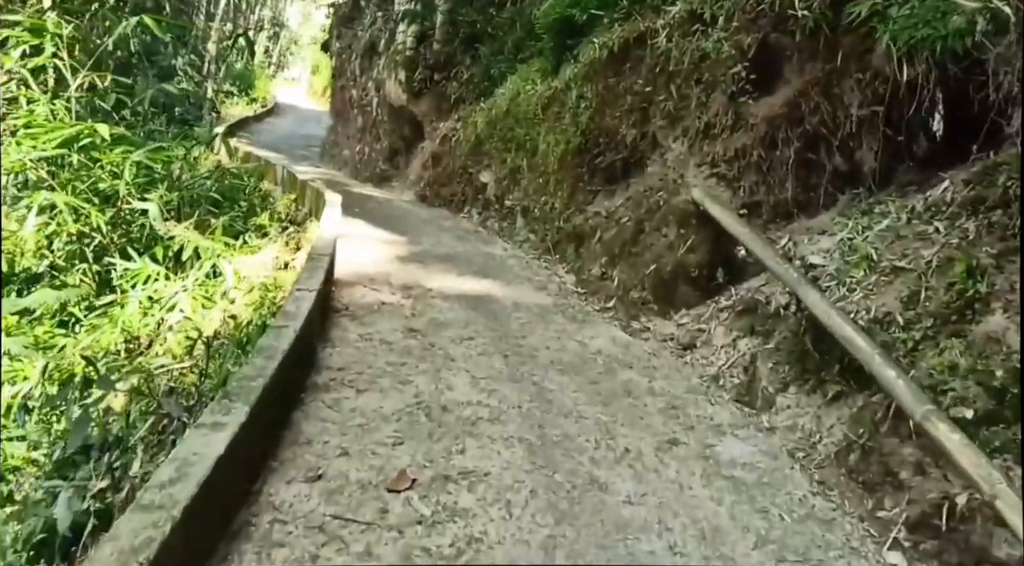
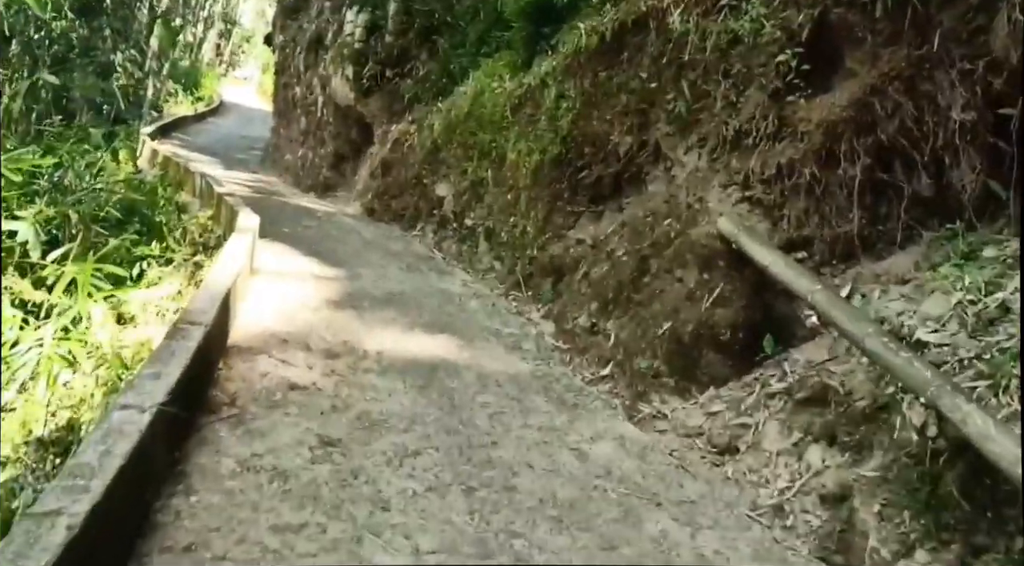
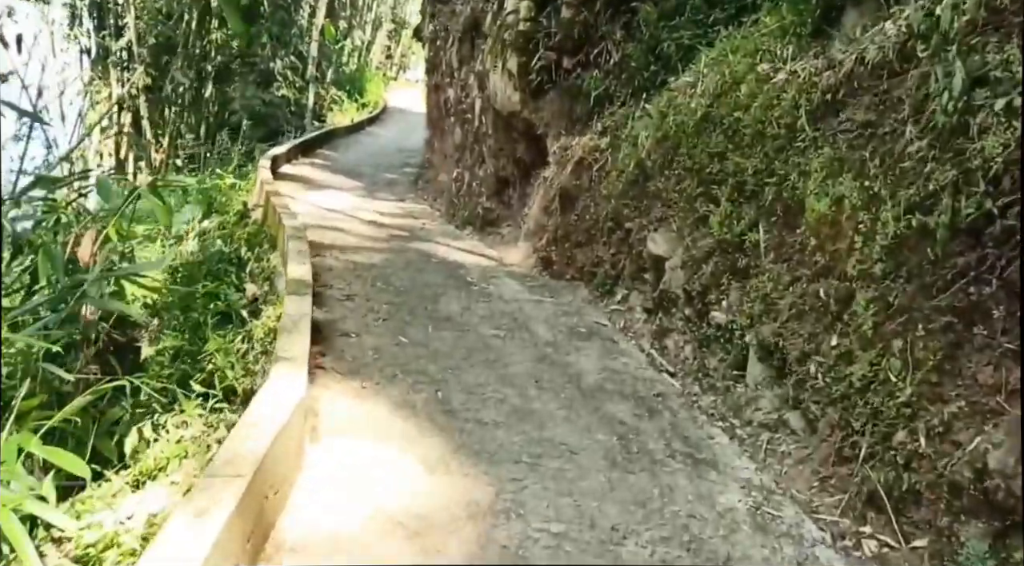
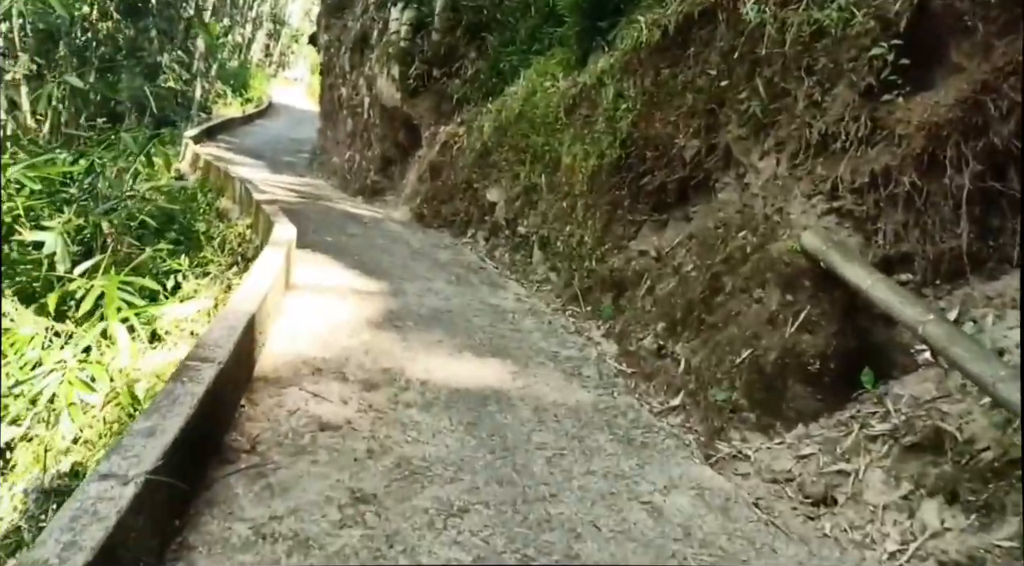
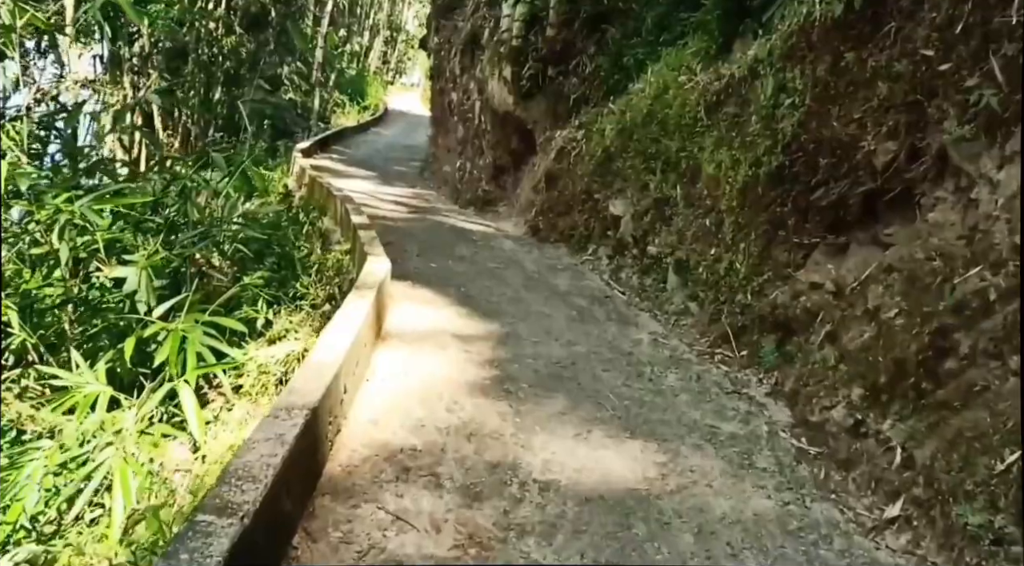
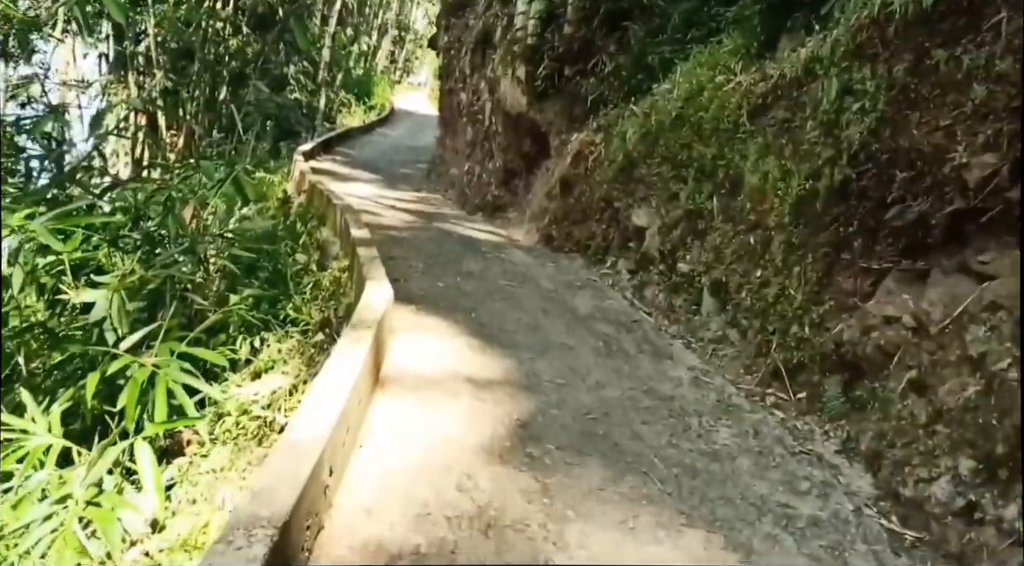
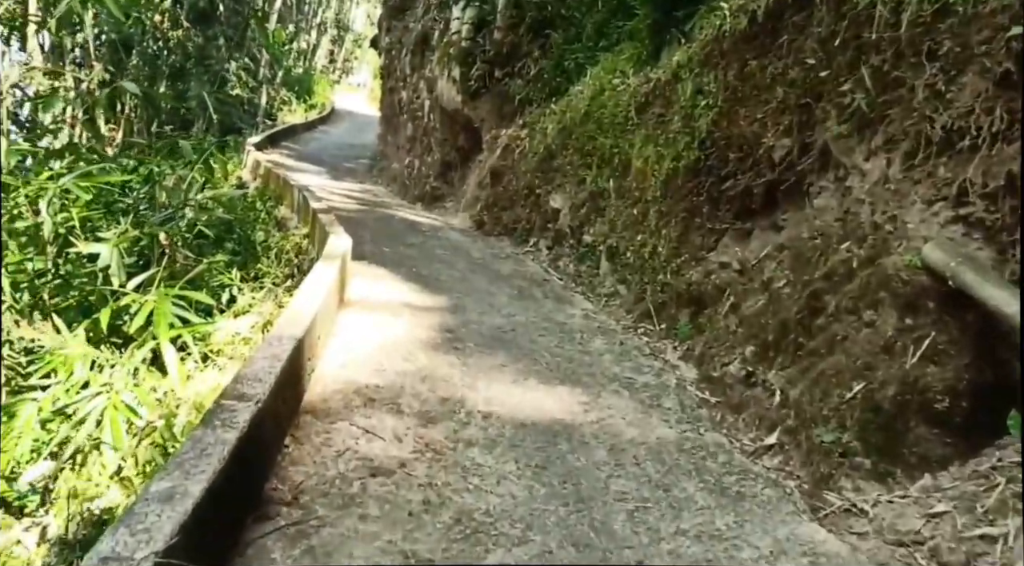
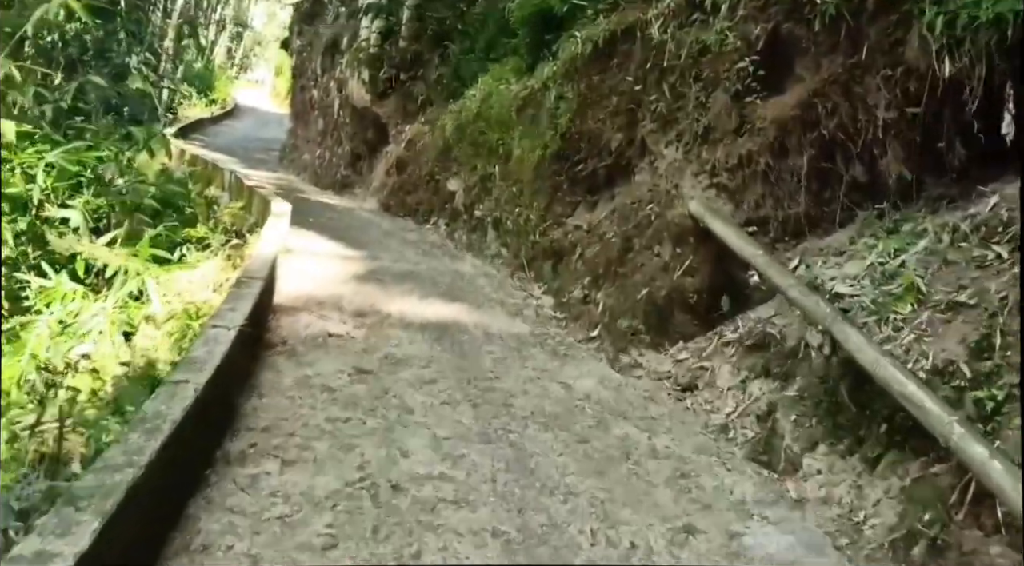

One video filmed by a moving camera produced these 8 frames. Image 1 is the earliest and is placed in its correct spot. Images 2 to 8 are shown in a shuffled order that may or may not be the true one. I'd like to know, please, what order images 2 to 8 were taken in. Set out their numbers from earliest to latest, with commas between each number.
8, 2, 4, 7, 5, 6, 3
